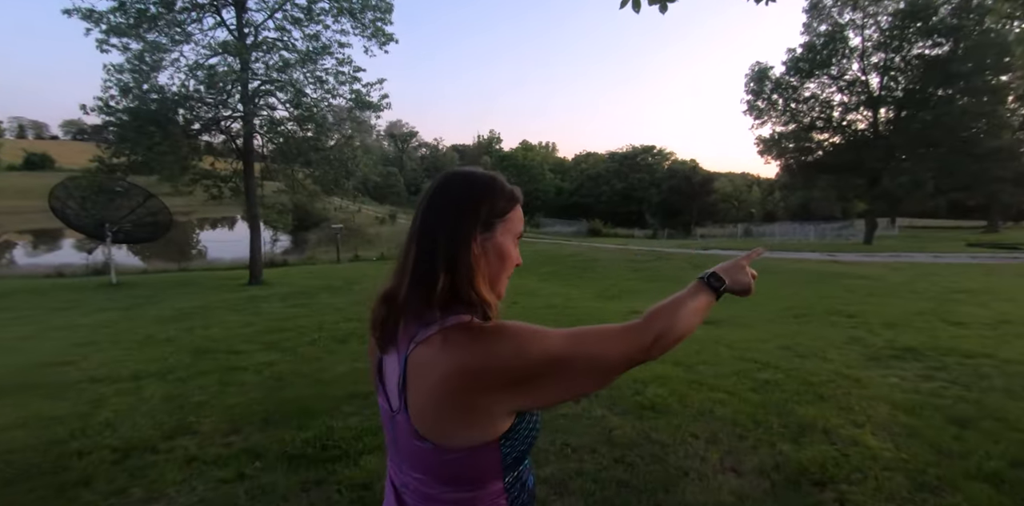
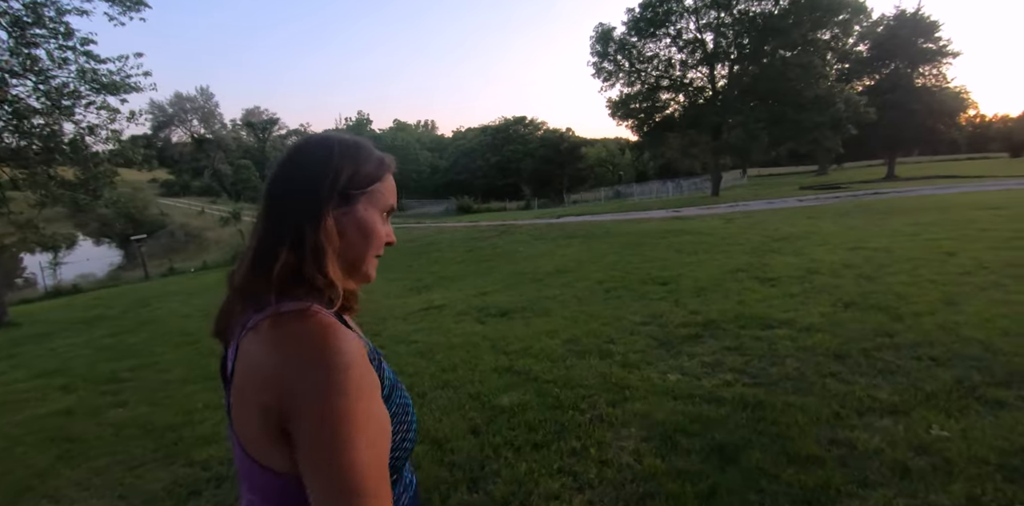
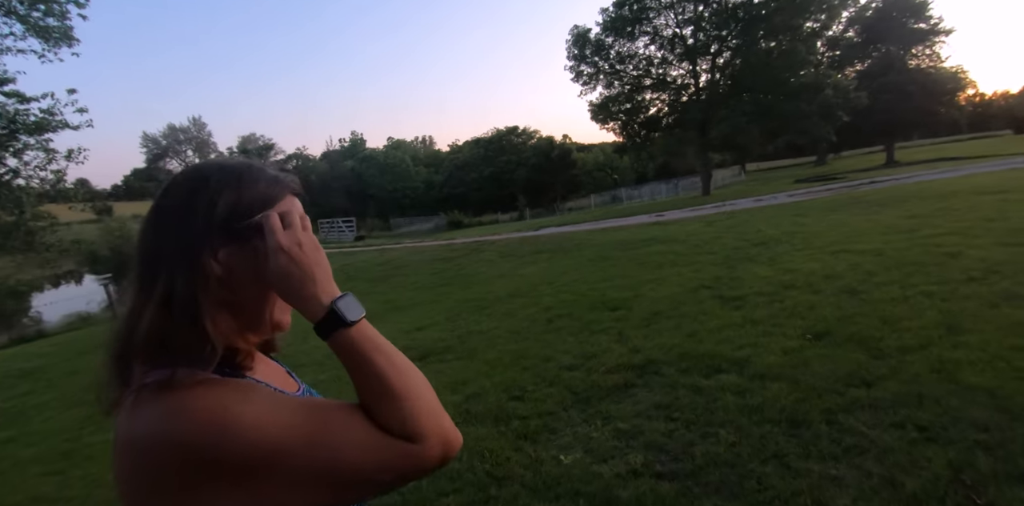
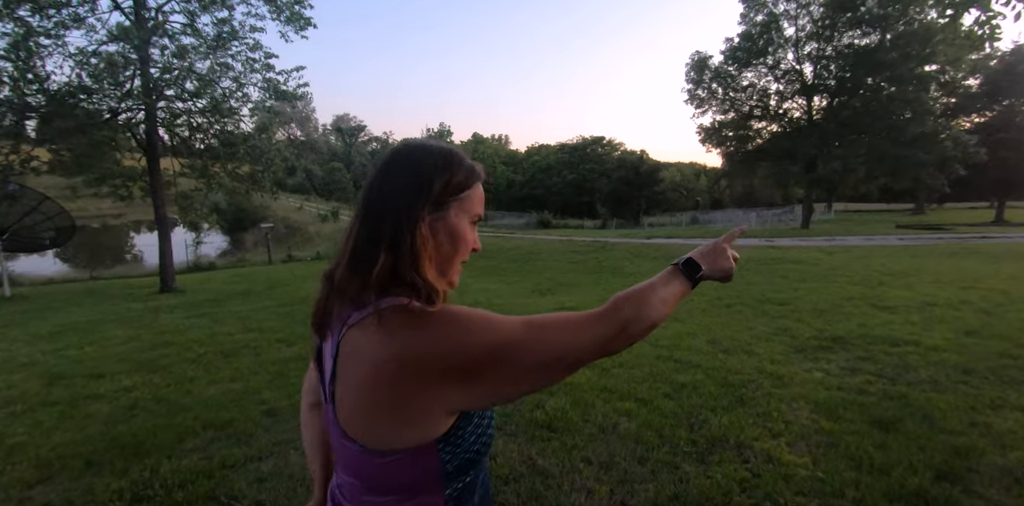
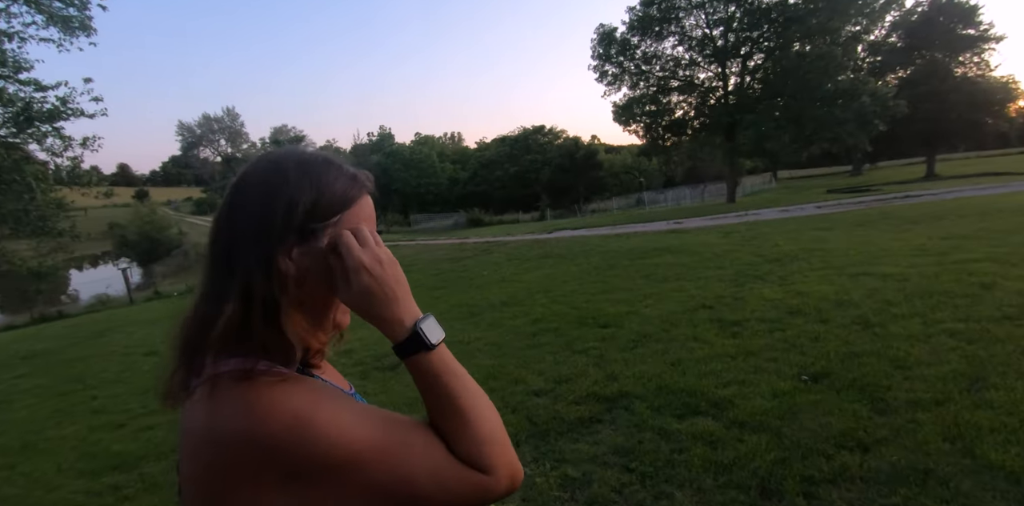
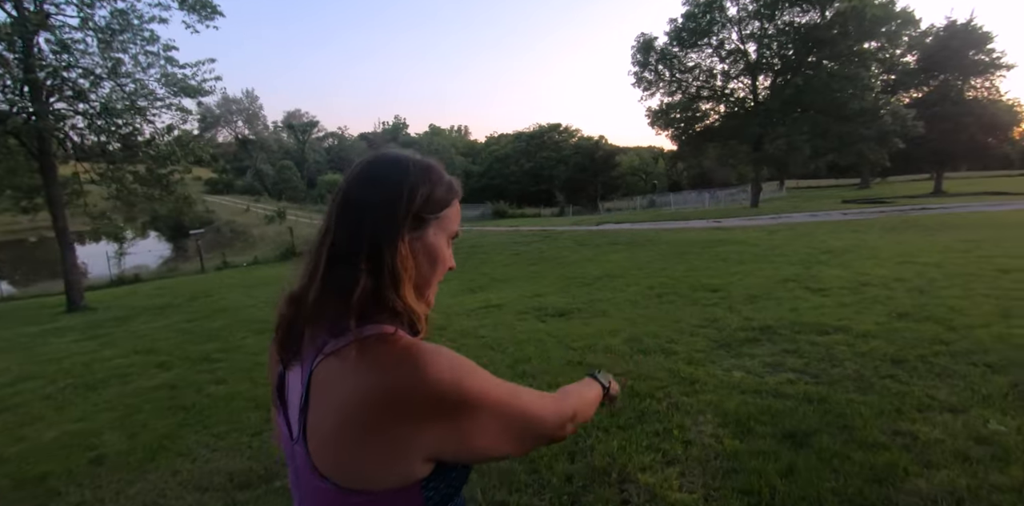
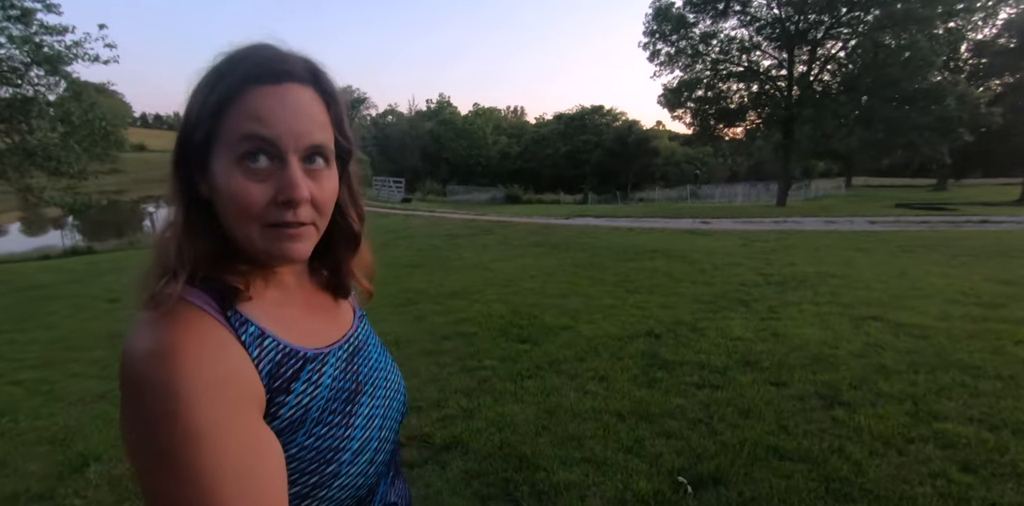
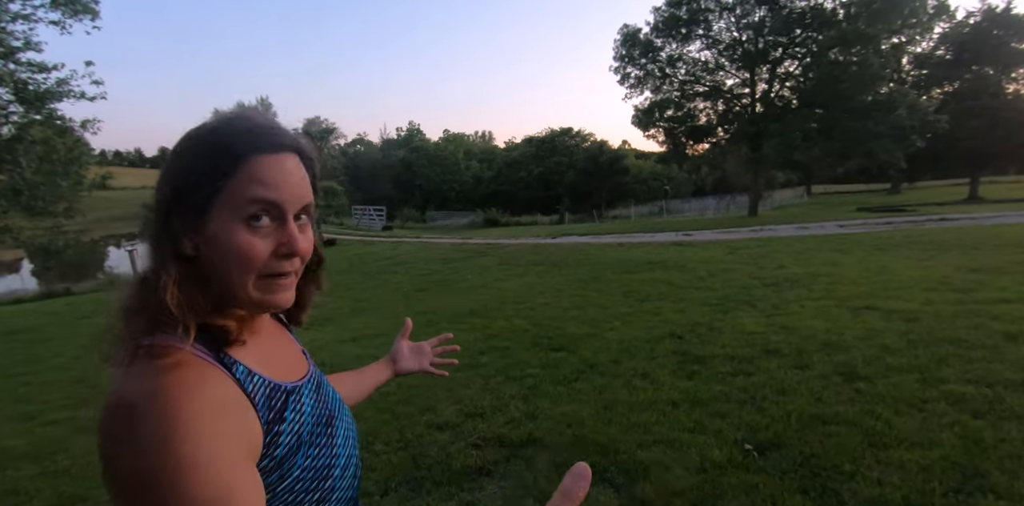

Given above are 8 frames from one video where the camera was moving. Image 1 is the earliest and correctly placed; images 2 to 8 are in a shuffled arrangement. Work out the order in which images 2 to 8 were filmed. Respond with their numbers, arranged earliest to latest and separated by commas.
4, 6, 2, 3, 5, 8, 7
